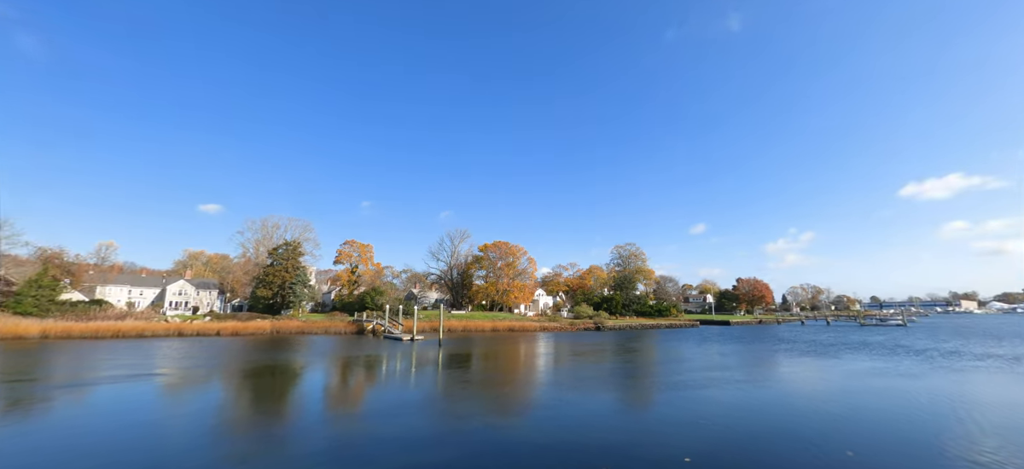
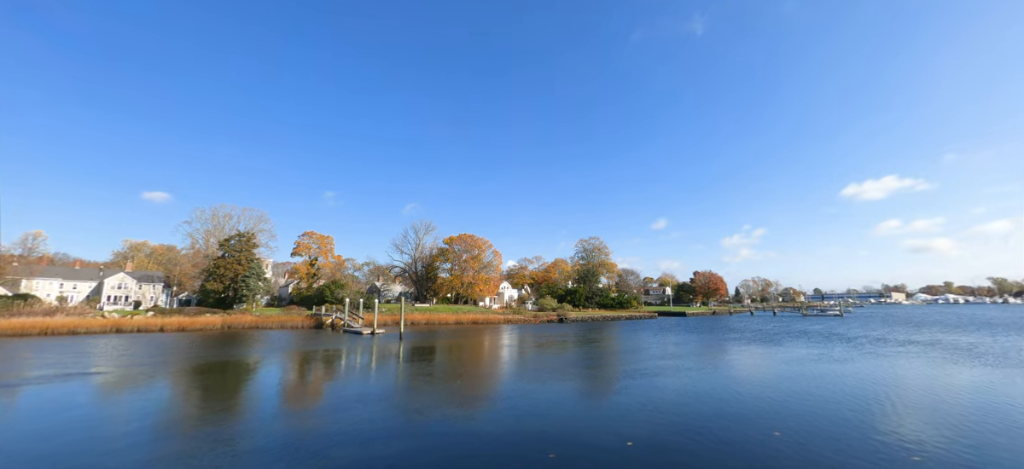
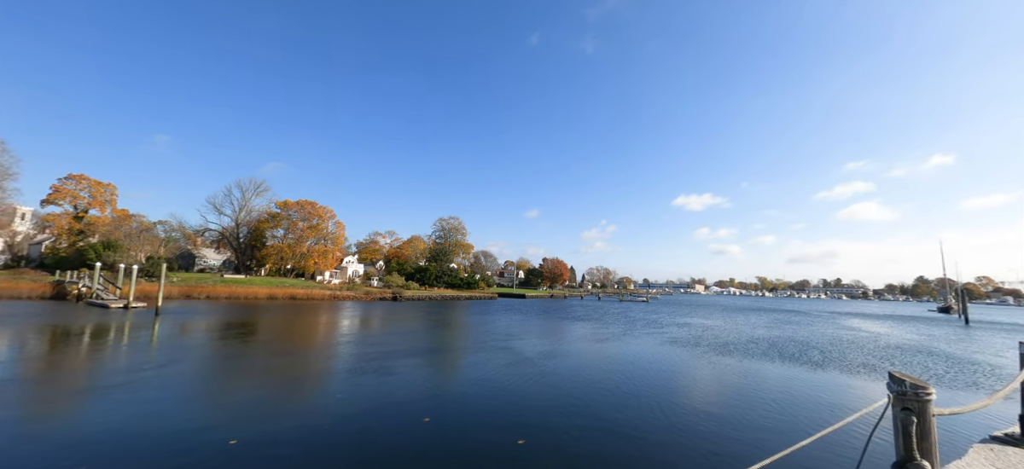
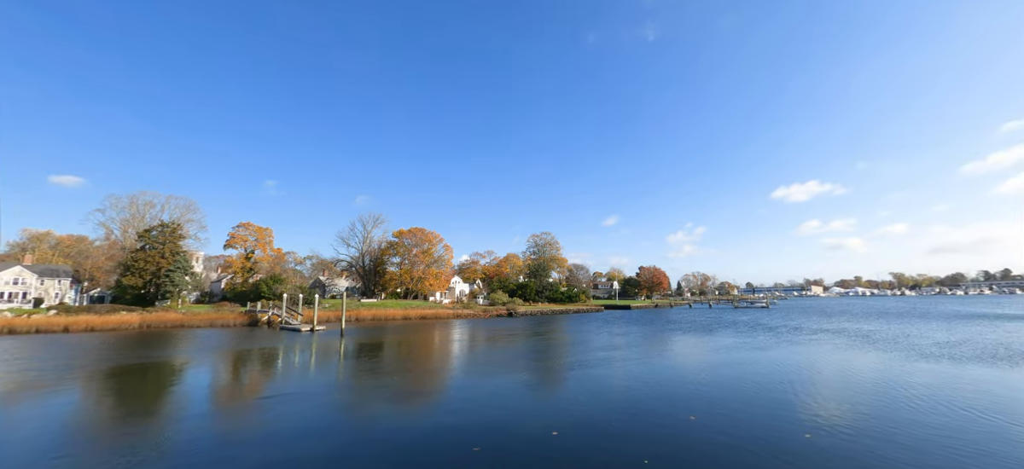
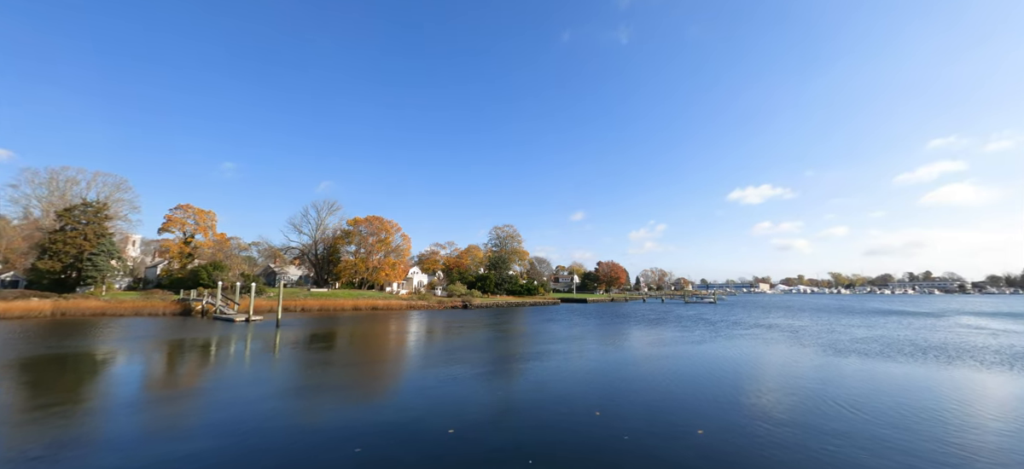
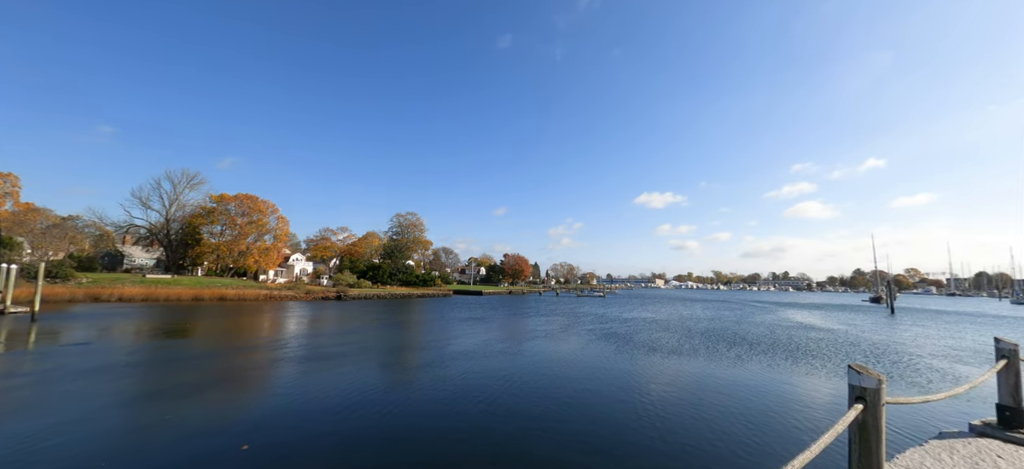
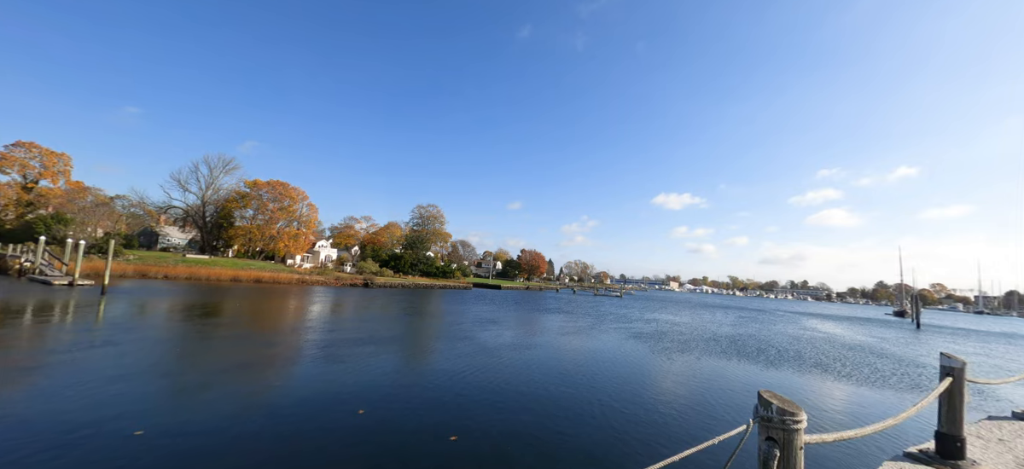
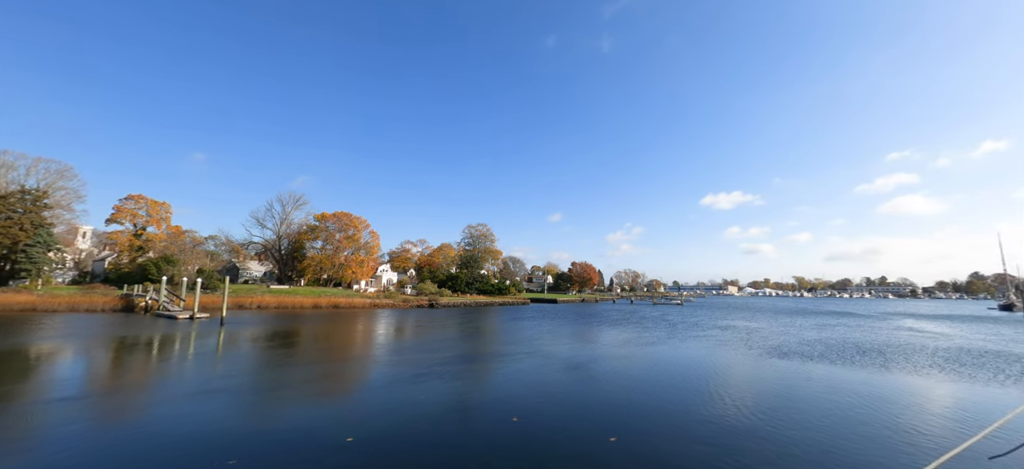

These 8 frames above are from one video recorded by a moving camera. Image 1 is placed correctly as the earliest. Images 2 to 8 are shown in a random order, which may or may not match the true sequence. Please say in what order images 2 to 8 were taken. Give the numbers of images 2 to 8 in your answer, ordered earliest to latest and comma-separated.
2, 4, 5, 8, 3, 7, 6
